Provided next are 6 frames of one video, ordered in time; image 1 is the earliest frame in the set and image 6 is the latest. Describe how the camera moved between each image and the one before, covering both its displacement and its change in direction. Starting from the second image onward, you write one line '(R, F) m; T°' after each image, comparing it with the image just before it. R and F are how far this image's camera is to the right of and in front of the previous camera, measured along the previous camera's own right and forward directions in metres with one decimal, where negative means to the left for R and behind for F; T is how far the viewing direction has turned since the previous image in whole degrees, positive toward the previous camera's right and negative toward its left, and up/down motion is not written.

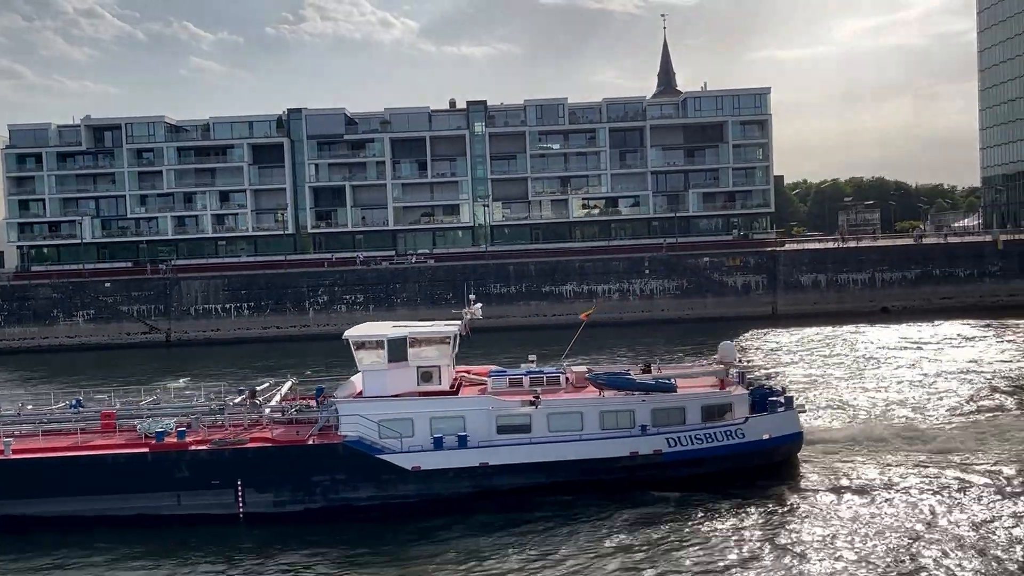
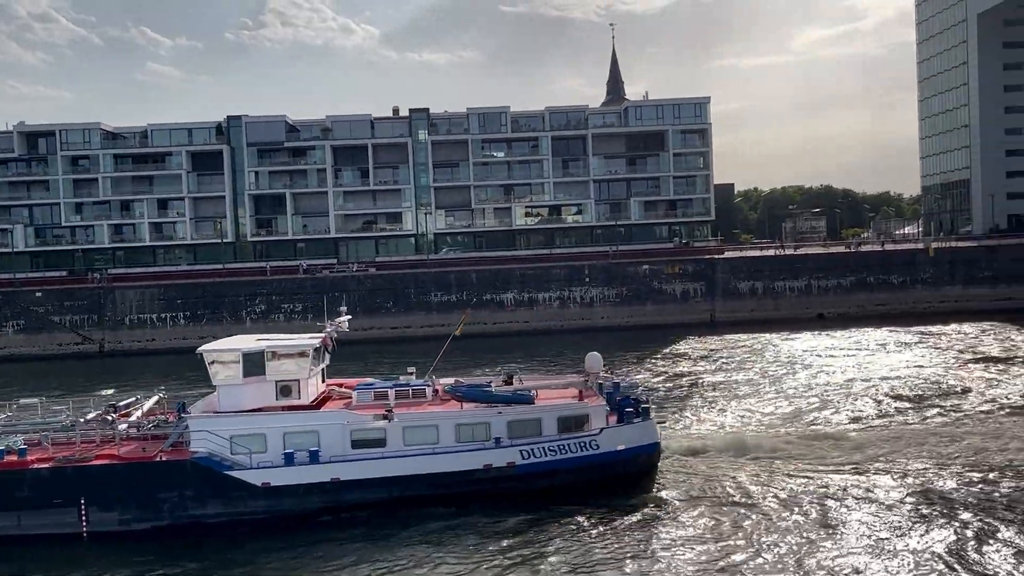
(+1.3, 0.0) m; +2°
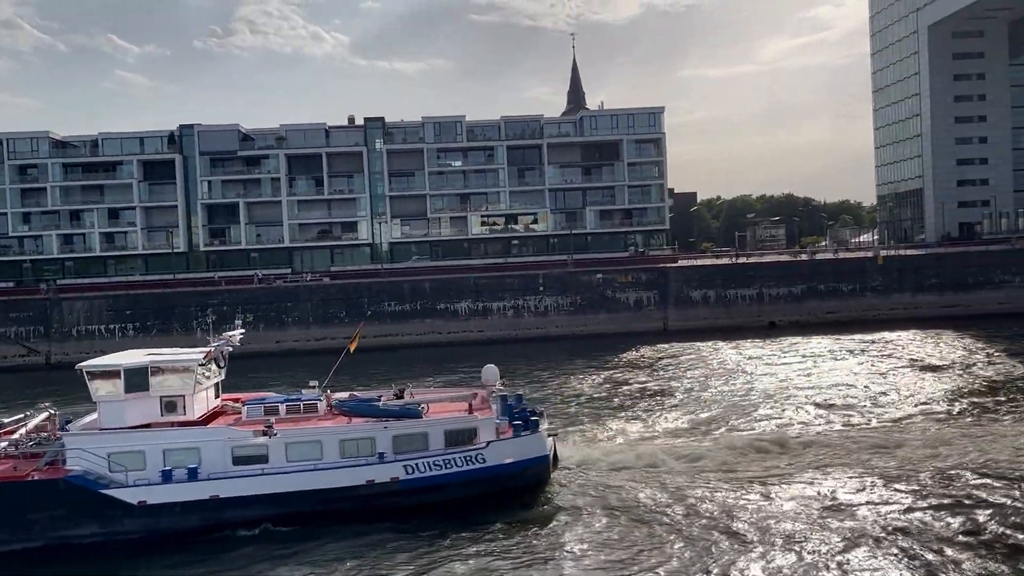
(+1.0, 0.0) m; +2°
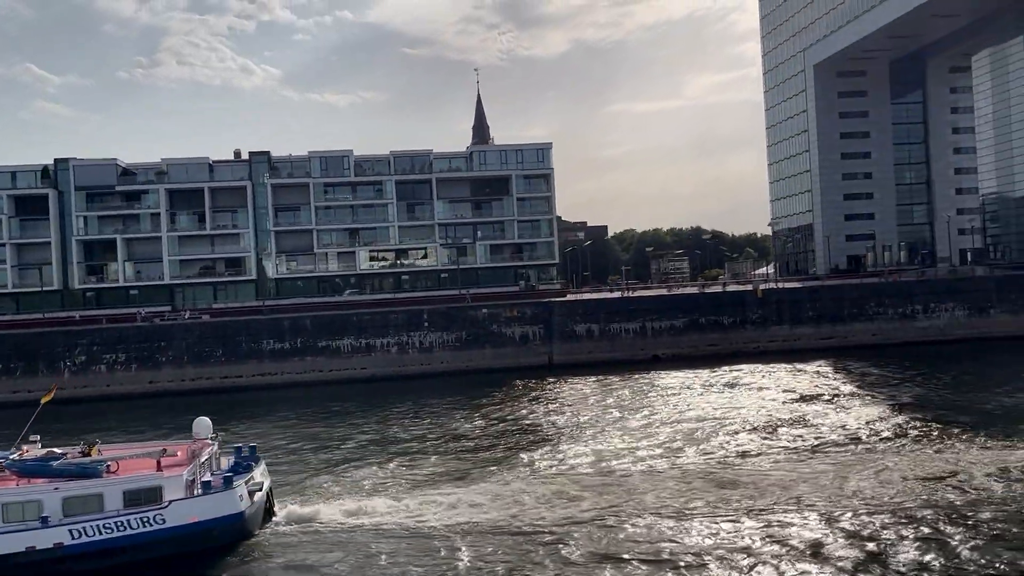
(+2.9, +0.2) m; +4°
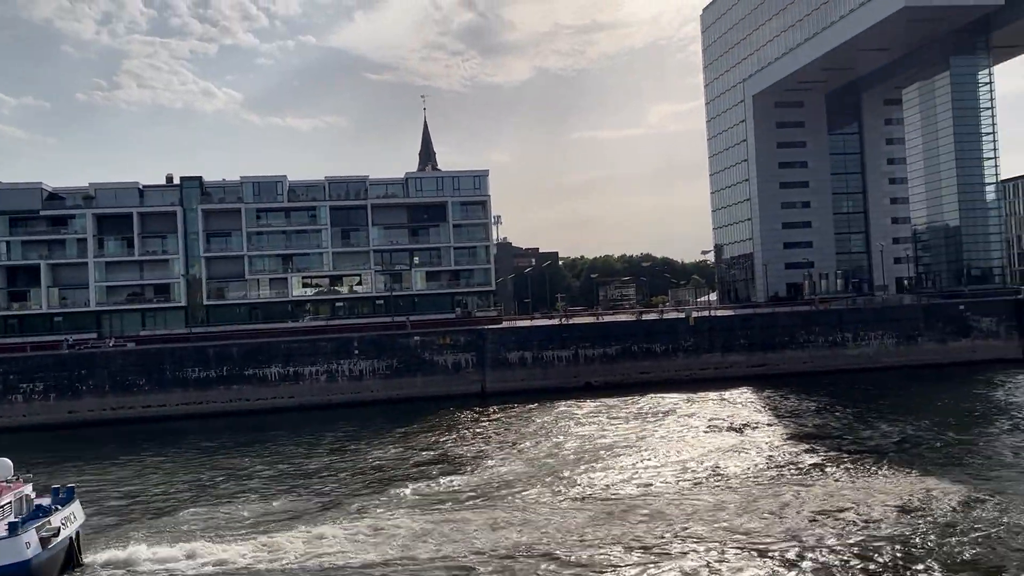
(+1.8, +0.3) m; +2°
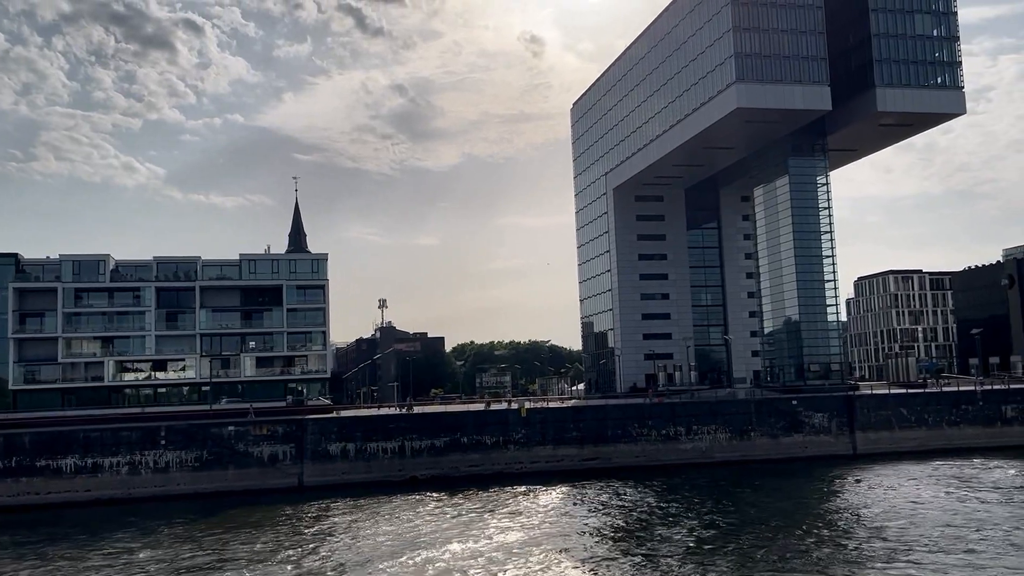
(+5.6, +0.9) m; +5°
